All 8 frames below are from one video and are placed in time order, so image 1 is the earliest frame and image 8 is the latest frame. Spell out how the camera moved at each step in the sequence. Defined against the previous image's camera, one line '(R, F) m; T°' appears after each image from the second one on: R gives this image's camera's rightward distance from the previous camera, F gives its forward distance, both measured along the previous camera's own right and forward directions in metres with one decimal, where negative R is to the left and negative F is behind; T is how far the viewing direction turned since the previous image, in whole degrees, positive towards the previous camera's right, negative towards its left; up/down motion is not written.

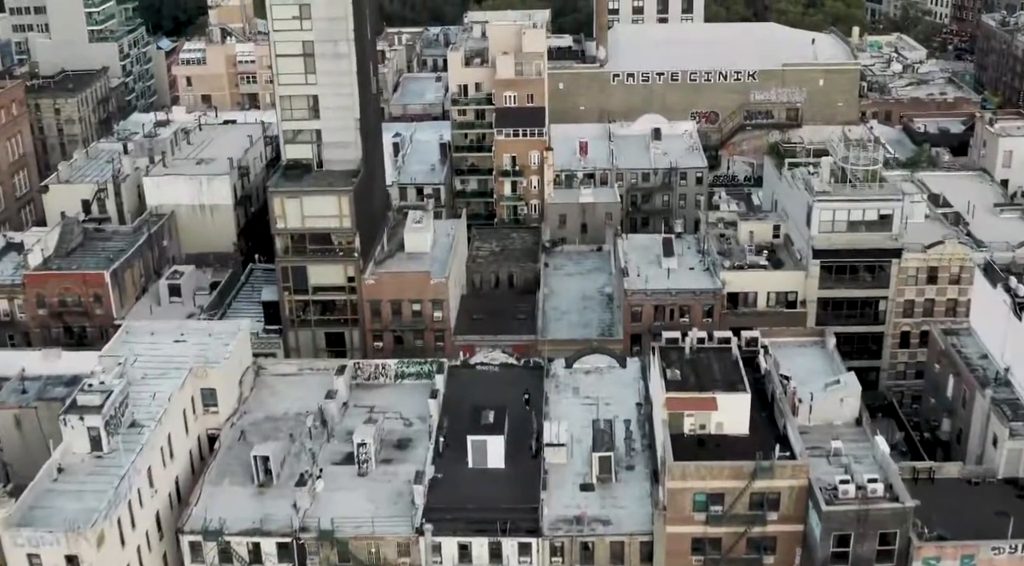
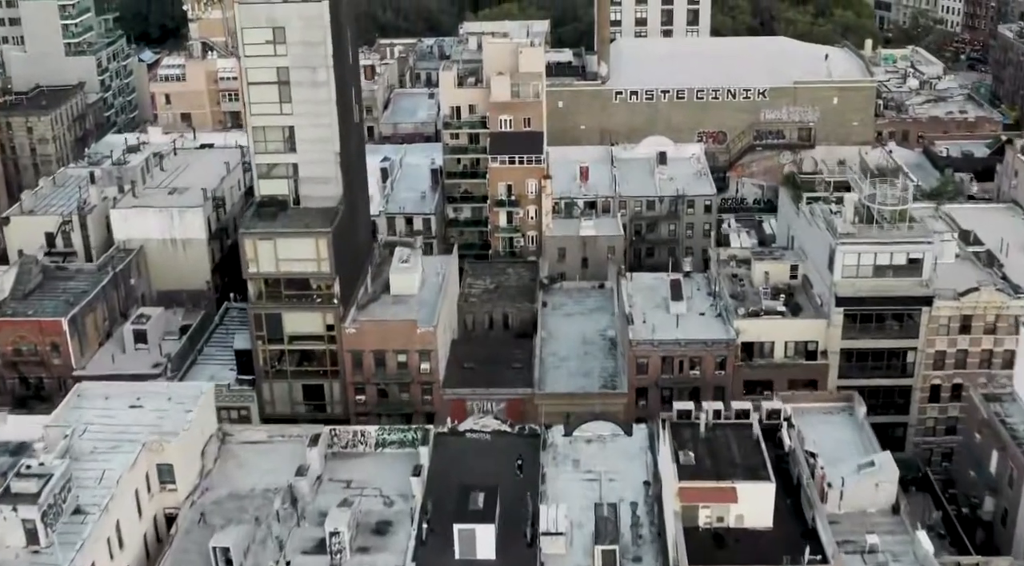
(+0.3, +6.6) m; 0°
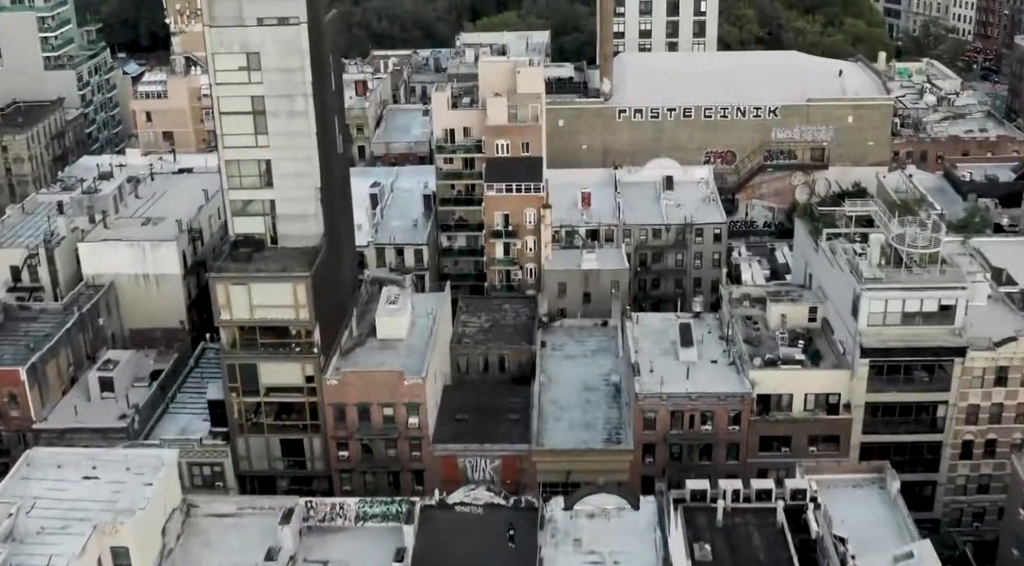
(+0.3, +5.7) m; 0°
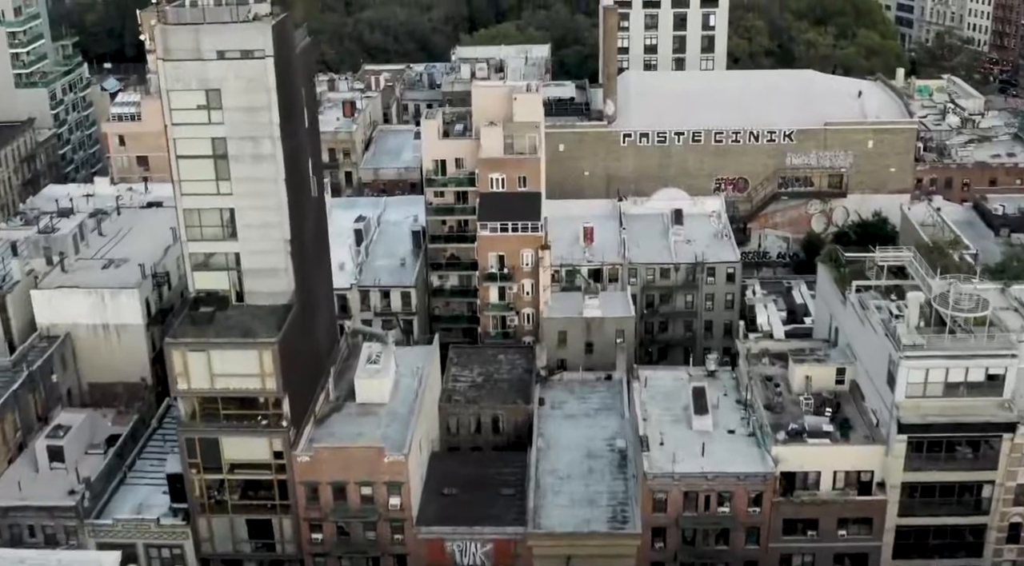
(+0.4, +7.1) m; 0°
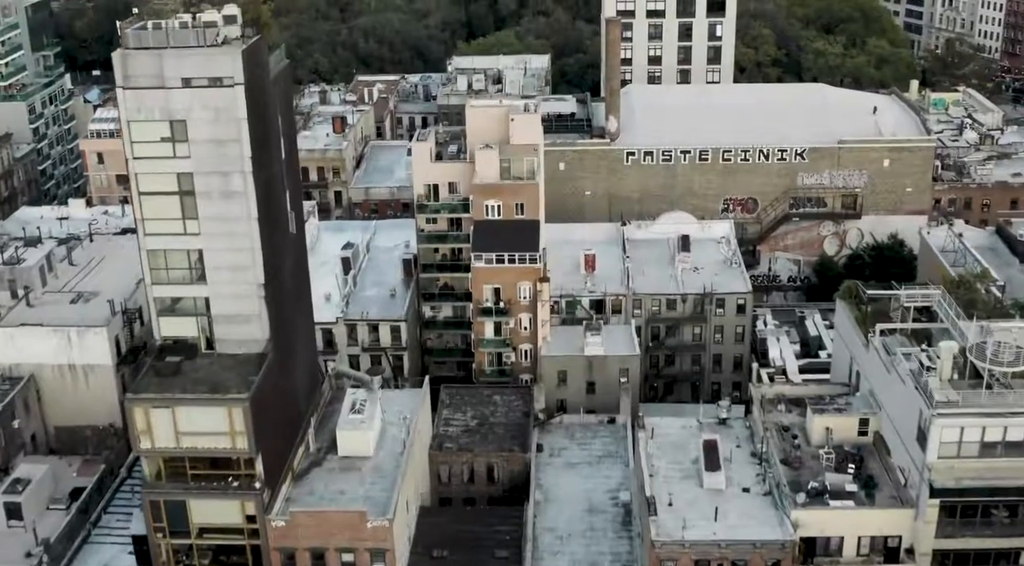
(+0.3, +5.0) m; 0°
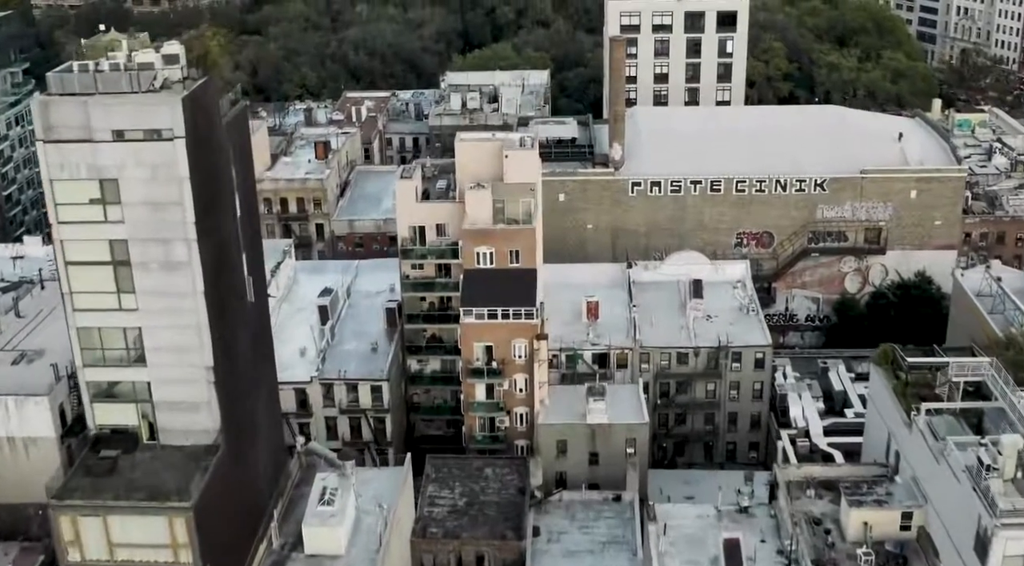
(+0.4, +7.6) m; 0°
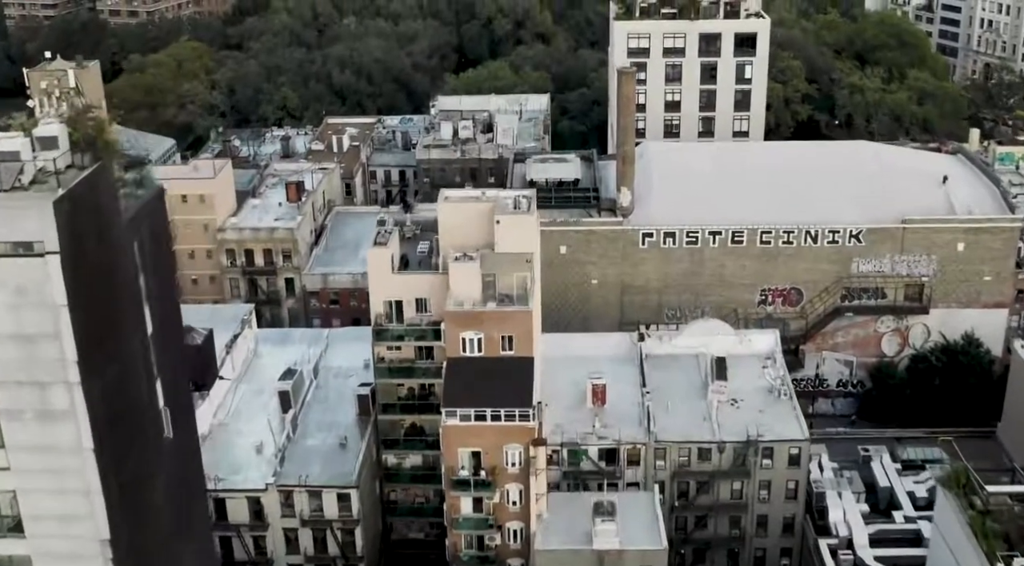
(+0.4, +10.6) m; 0°
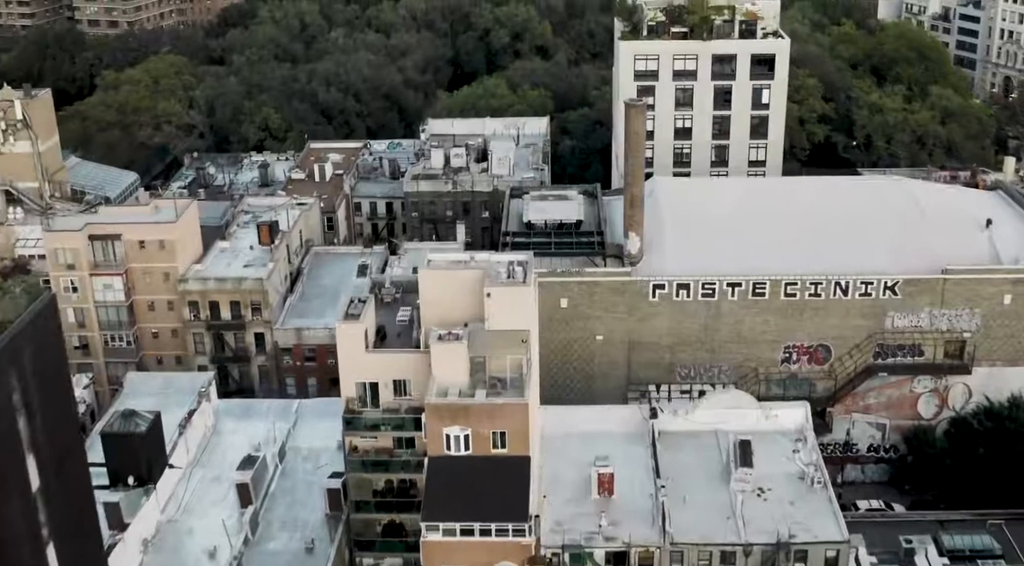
(+0.3, +8.4) m; 0°
